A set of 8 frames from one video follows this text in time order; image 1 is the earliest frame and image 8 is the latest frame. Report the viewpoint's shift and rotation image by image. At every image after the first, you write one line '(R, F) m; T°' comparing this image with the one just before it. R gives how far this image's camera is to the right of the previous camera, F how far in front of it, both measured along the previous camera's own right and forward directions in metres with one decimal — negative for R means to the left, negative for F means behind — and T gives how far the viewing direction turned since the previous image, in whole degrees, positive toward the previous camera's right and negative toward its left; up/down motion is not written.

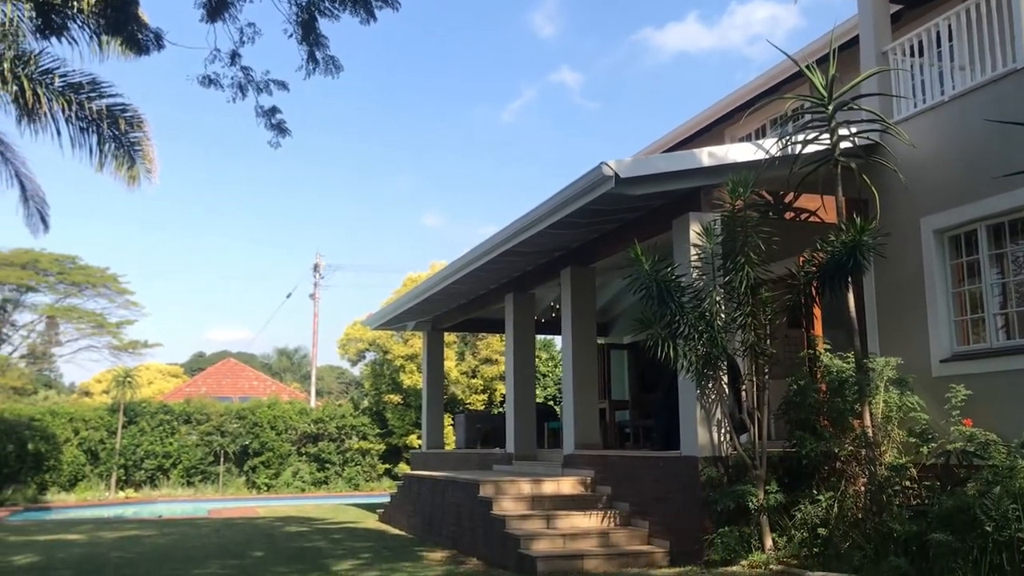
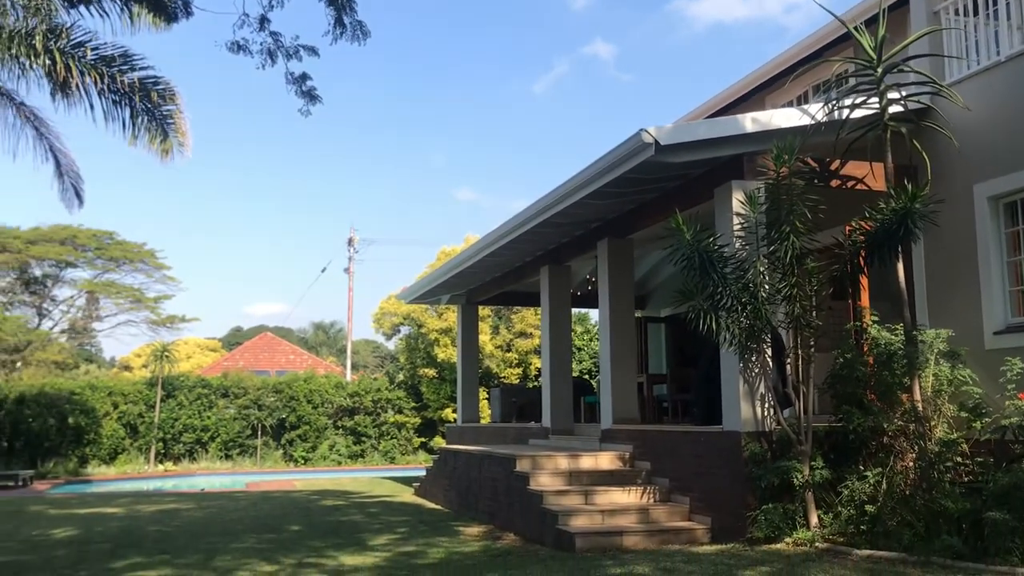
(0.0, +0.2) m; -2°
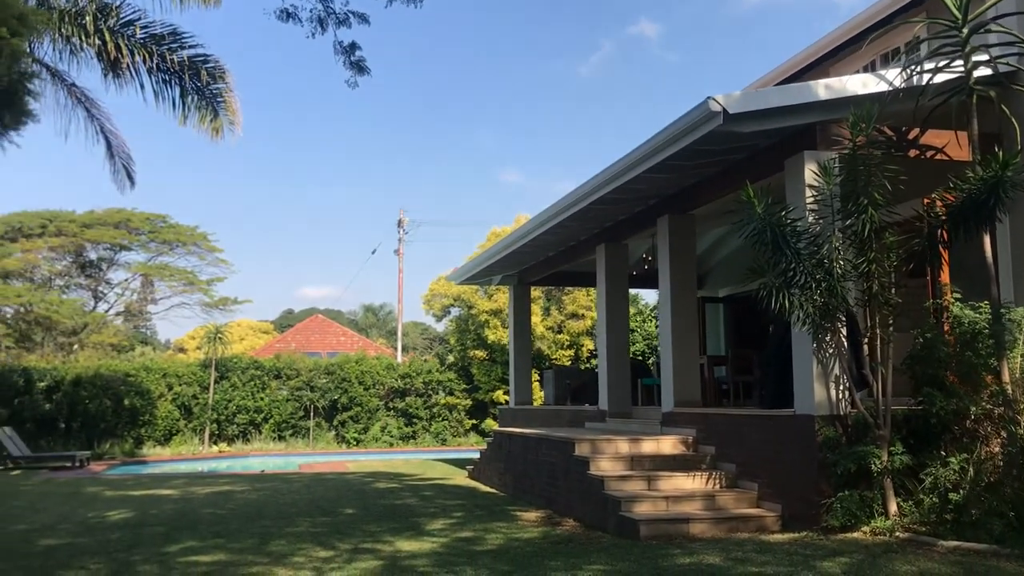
(-0.1, +0.3) m; -3°
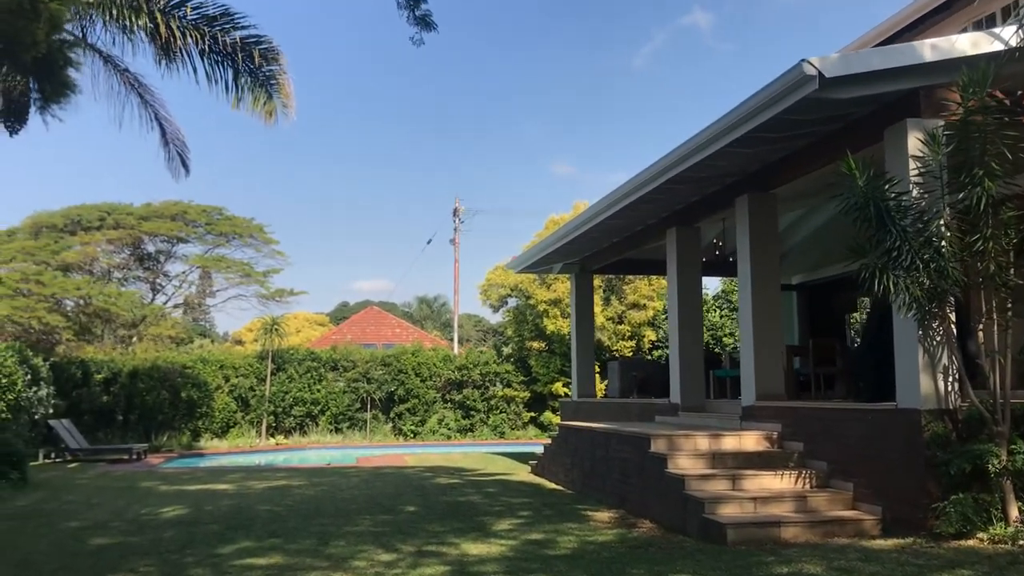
(-0.1, +0.5) m; -3°
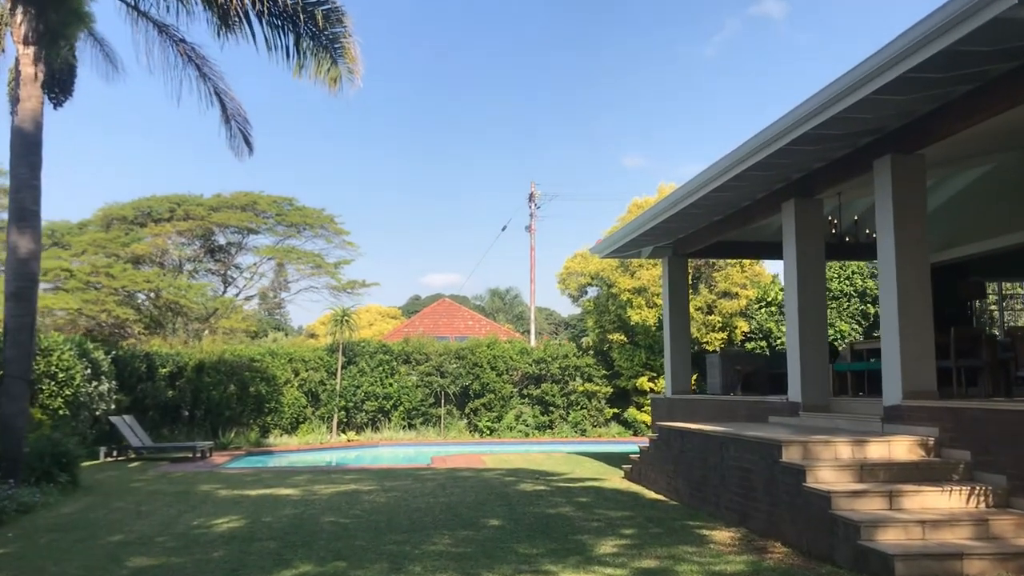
(-0.2, +1.1) m; -4°
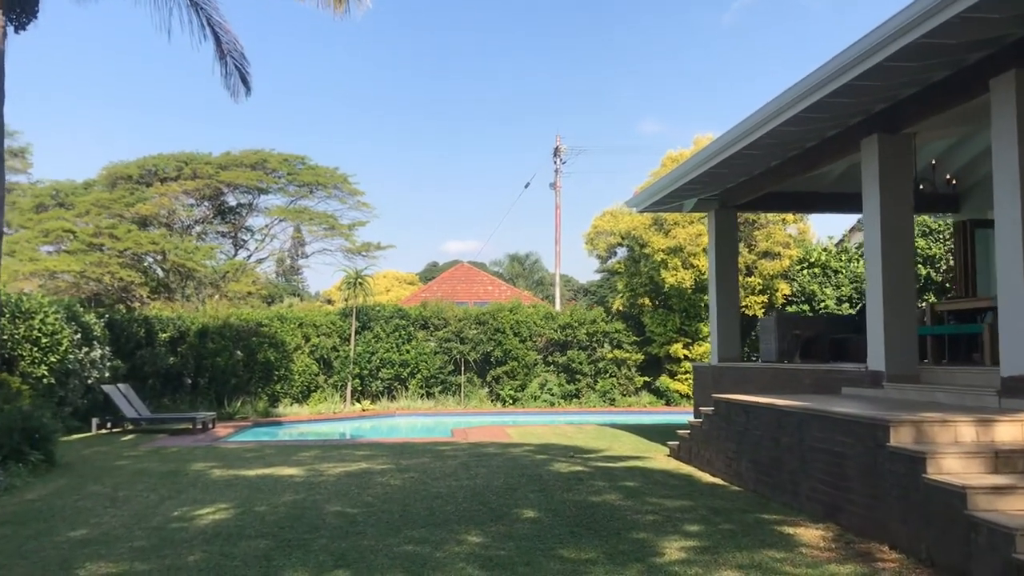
(-0.1, +1.2) m; -1°
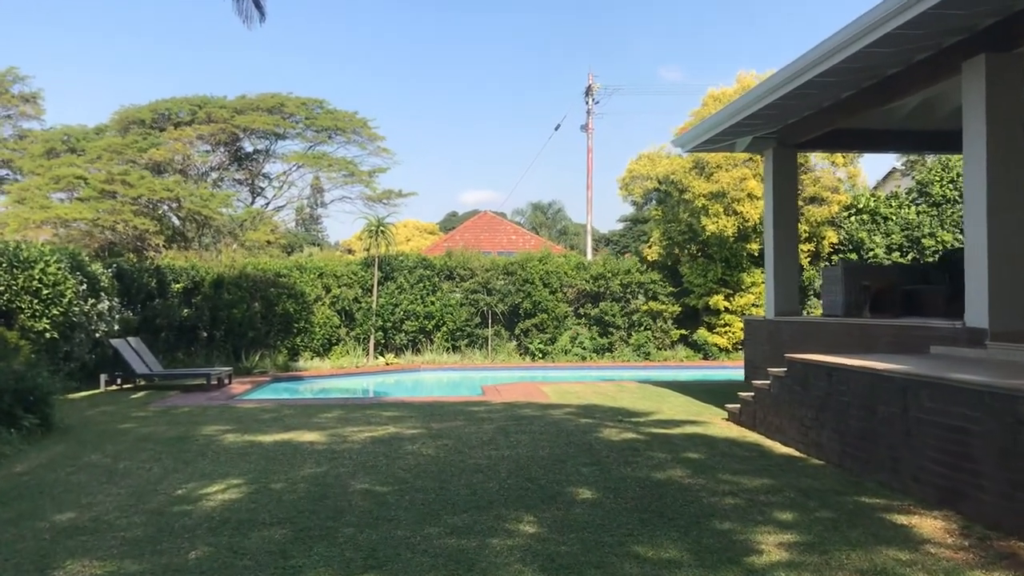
(-0.2, +0.9) m; -1°
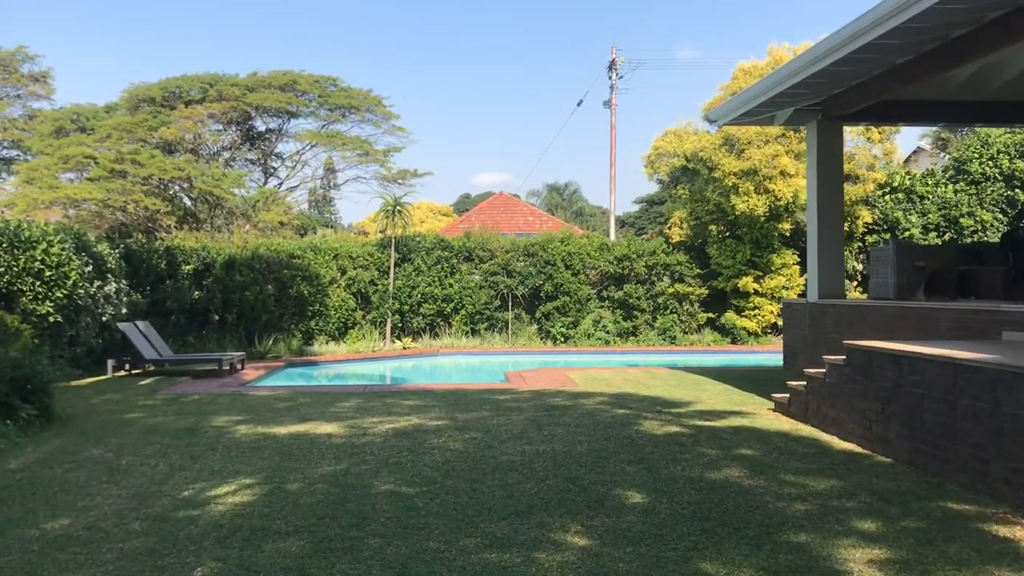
(-0.1, +0.6) m; -1°
